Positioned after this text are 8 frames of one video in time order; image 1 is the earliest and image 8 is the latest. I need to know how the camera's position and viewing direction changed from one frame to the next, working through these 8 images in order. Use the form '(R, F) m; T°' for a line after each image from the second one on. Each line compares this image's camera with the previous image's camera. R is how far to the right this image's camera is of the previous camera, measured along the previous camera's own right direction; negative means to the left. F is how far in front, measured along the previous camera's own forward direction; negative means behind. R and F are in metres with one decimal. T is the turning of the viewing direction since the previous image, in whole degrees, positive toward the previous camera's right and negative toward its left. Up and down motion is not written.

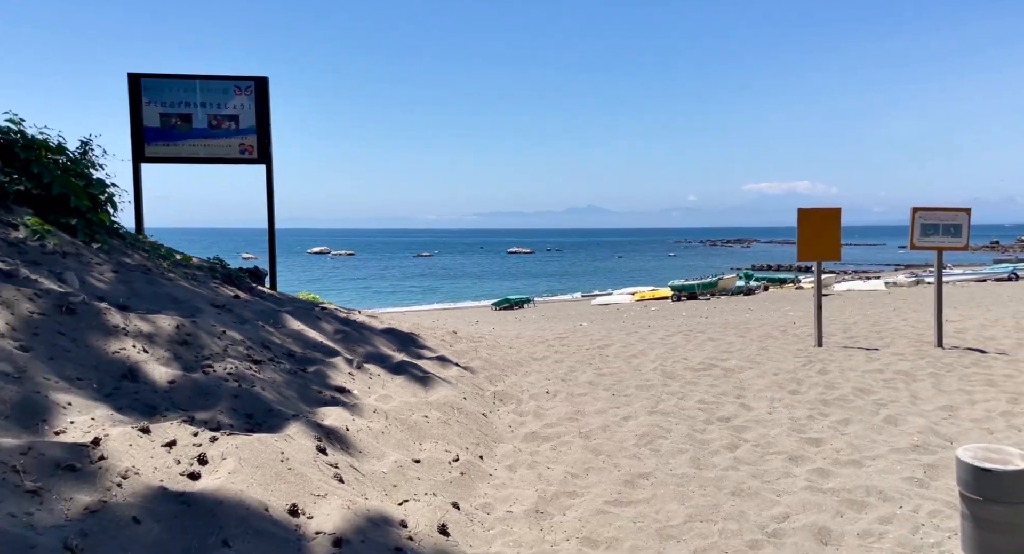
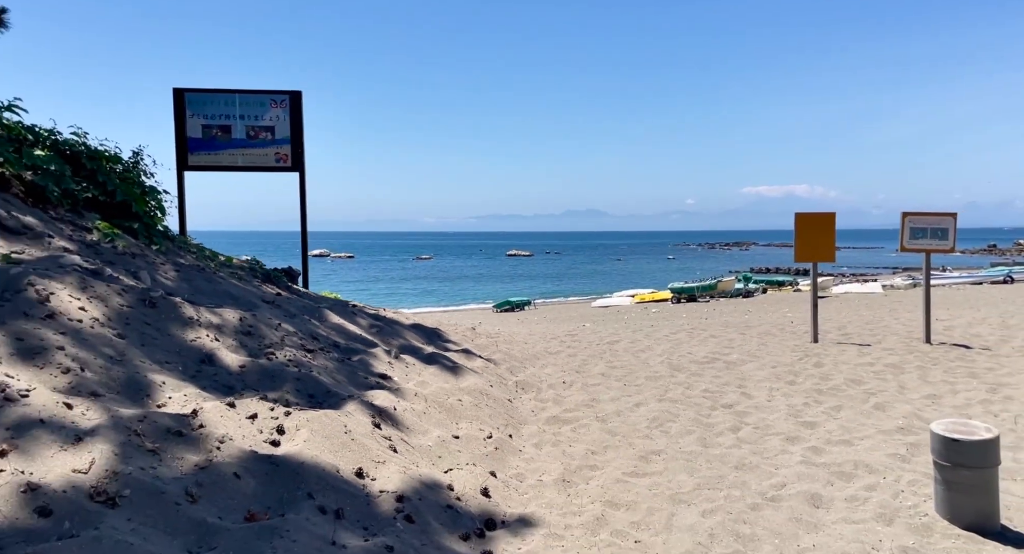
(-0.2, -0.5) m; 0°
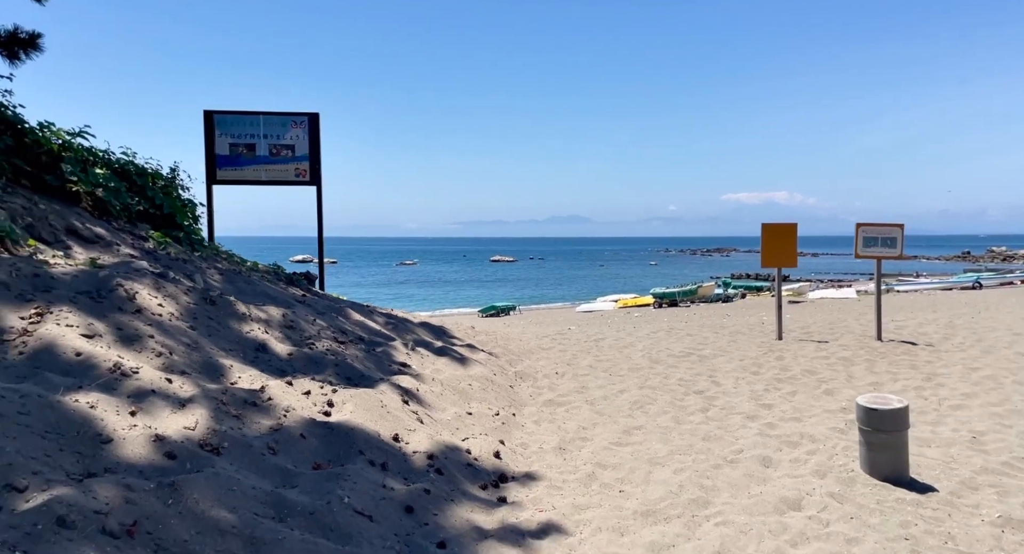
(-0.2, -0.9) m; +1°
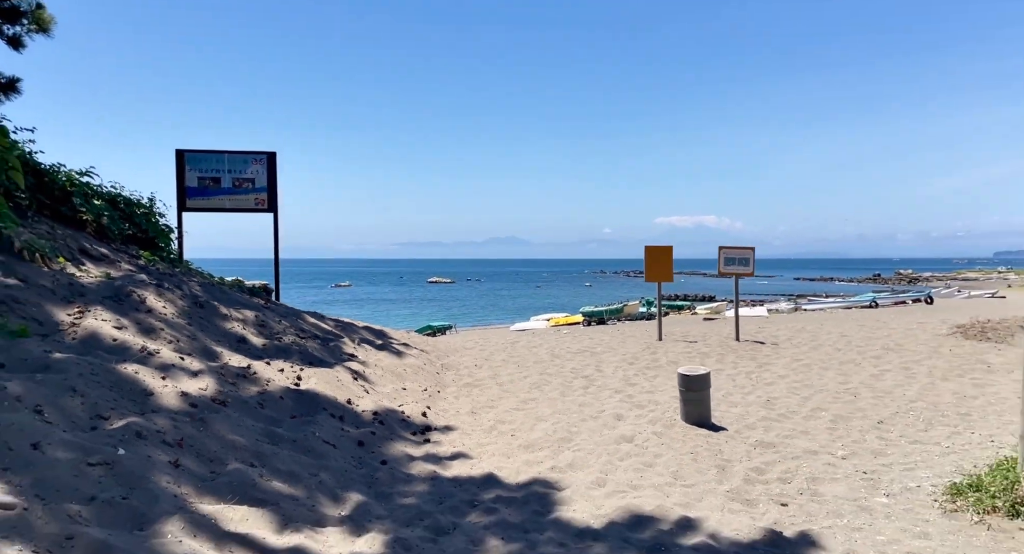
(+0.1, -1.8) m; +5°
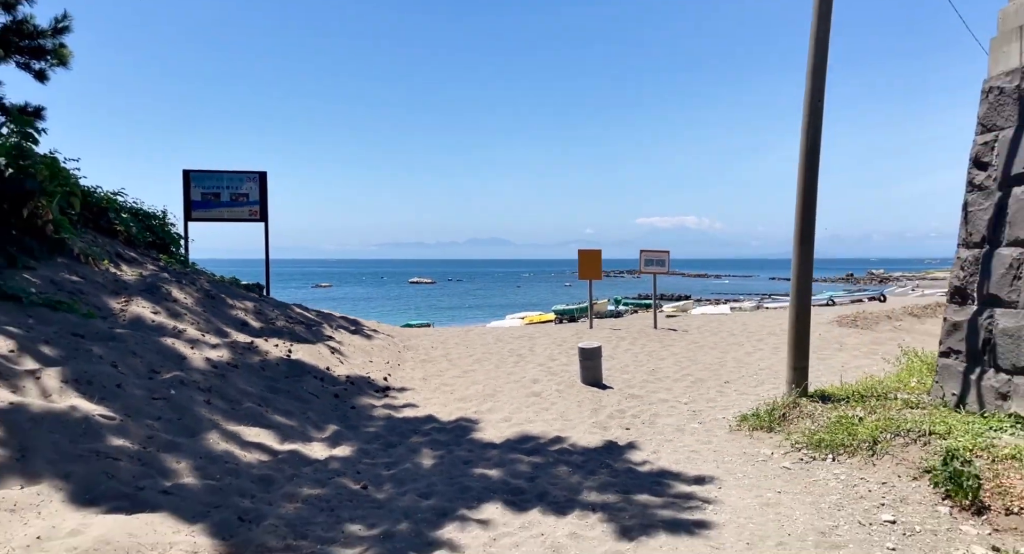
(+0.5, -2.0) m; +2°
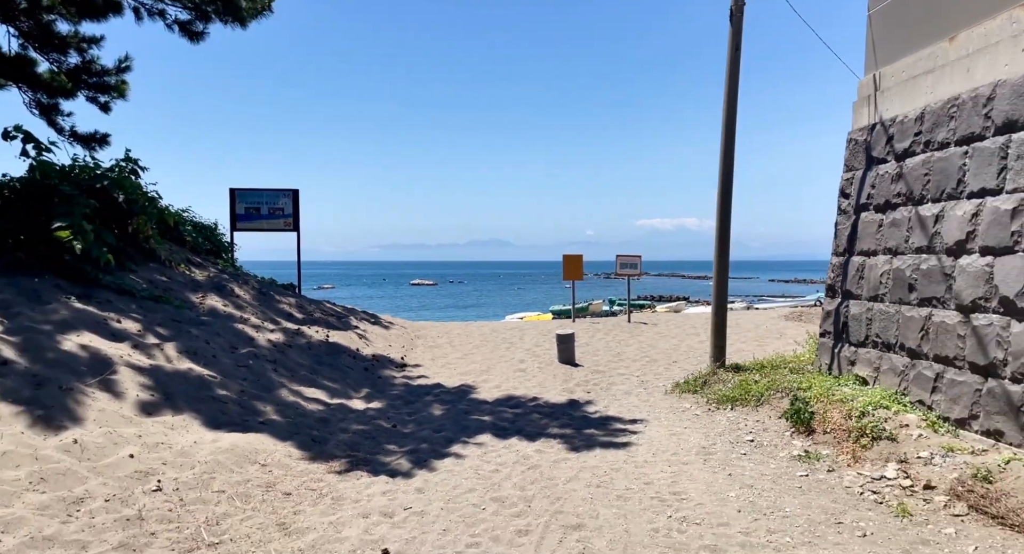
(+0.1, -2.1) m; 0°
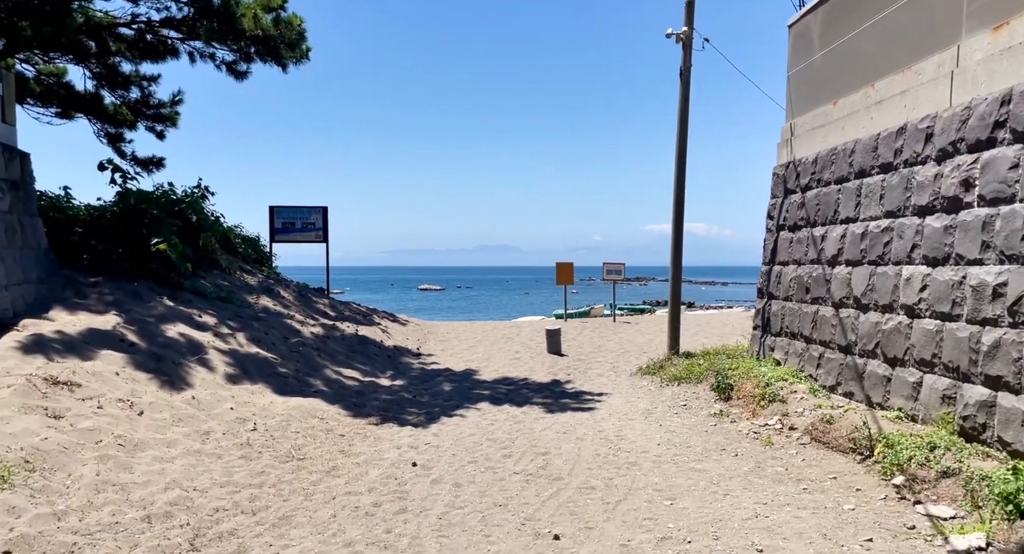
(+0.2, -2.1) m; -1°
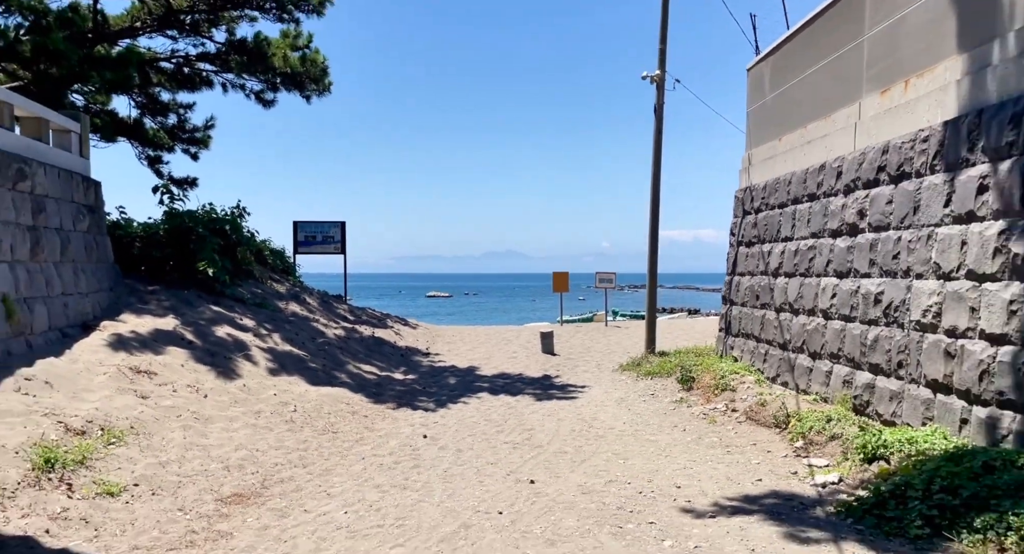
(+0.2, -1.6) m; -1°
